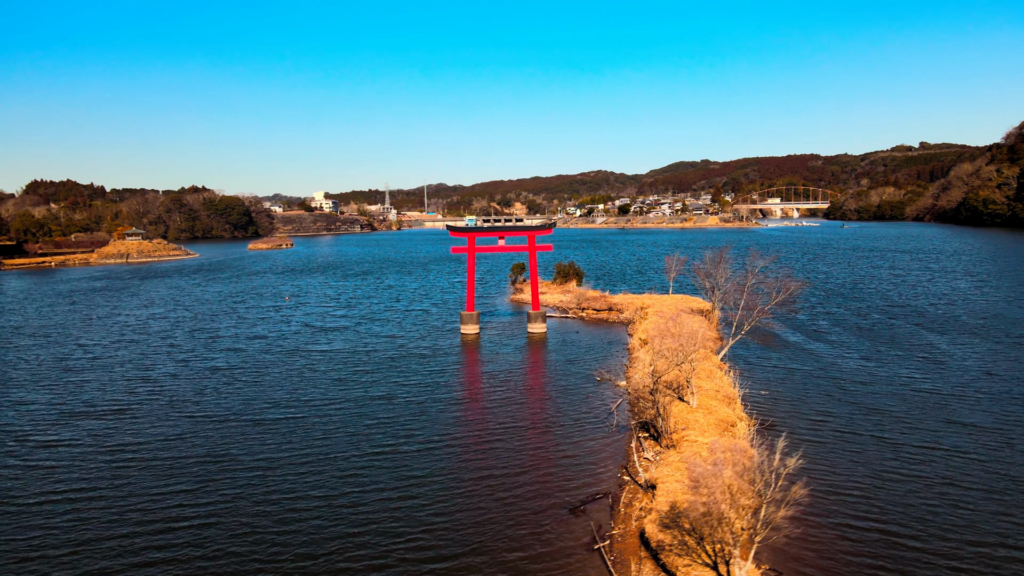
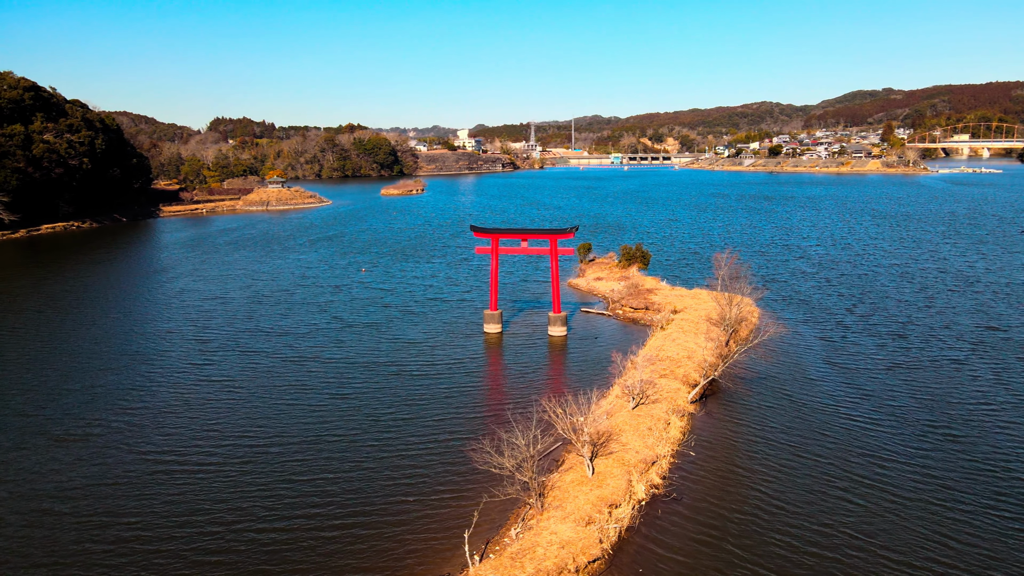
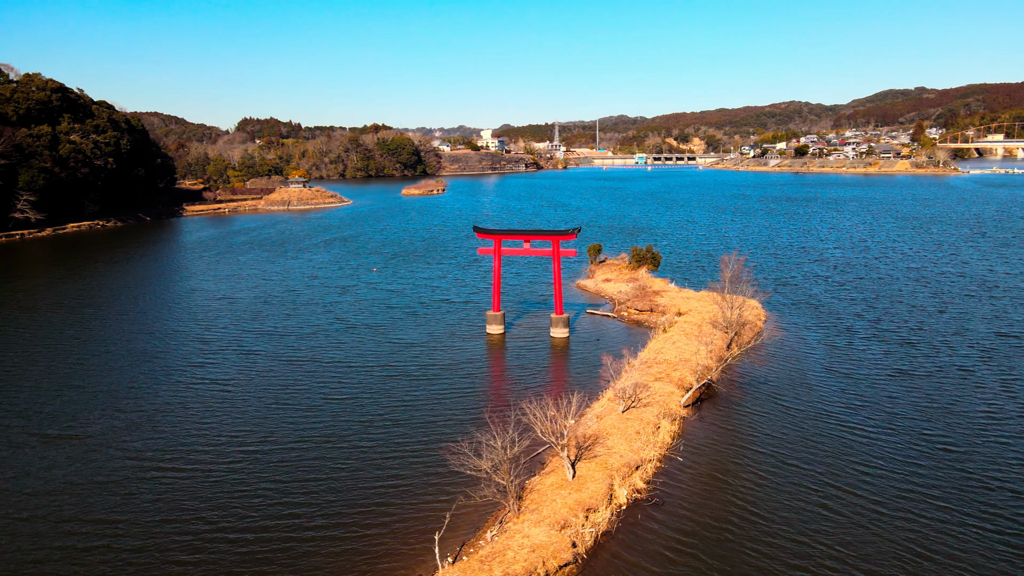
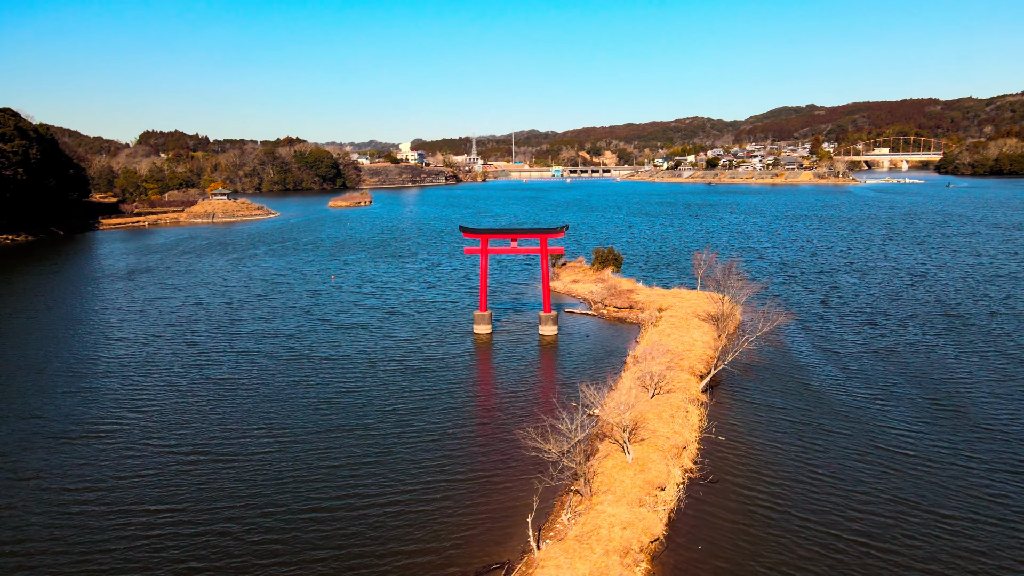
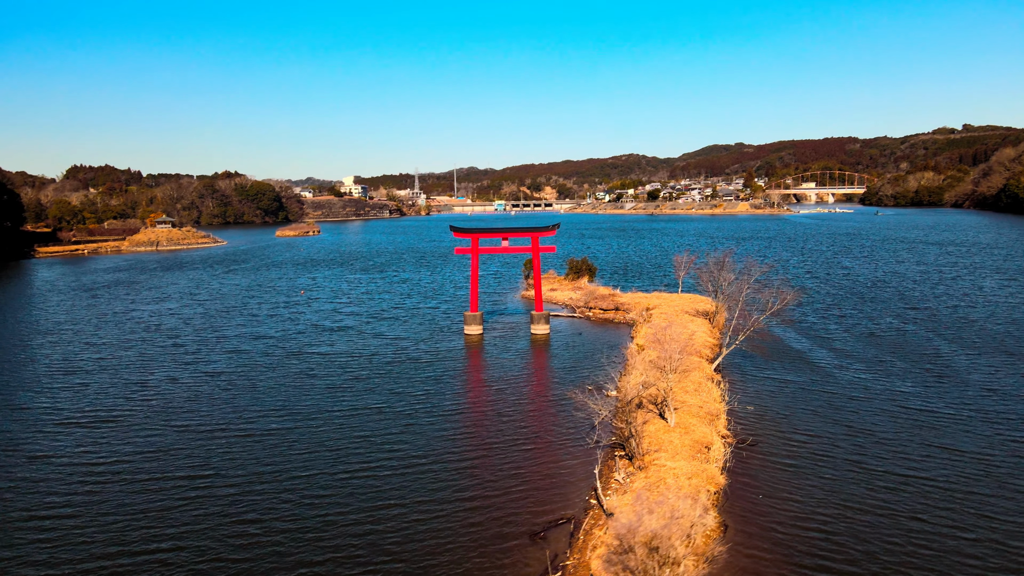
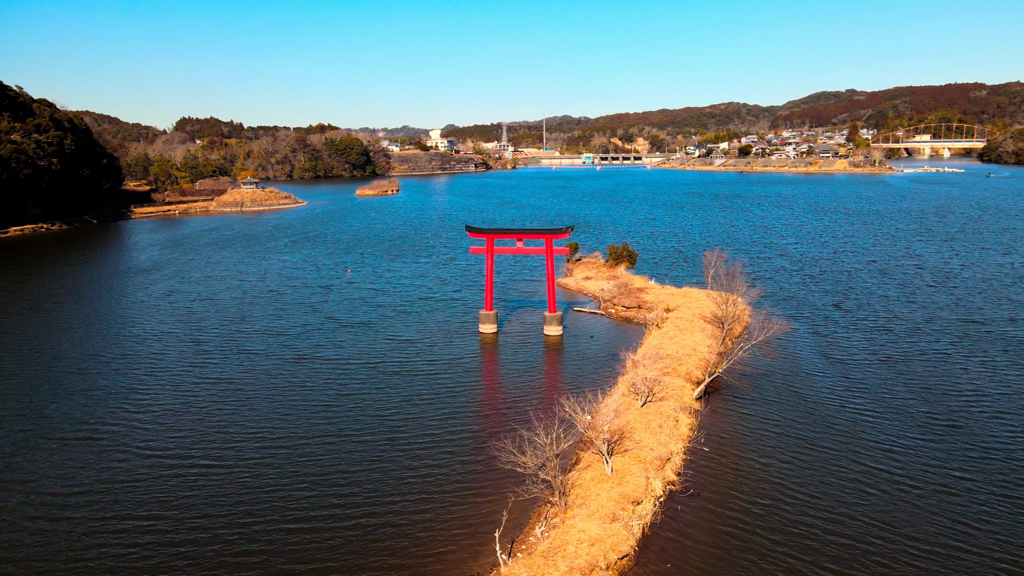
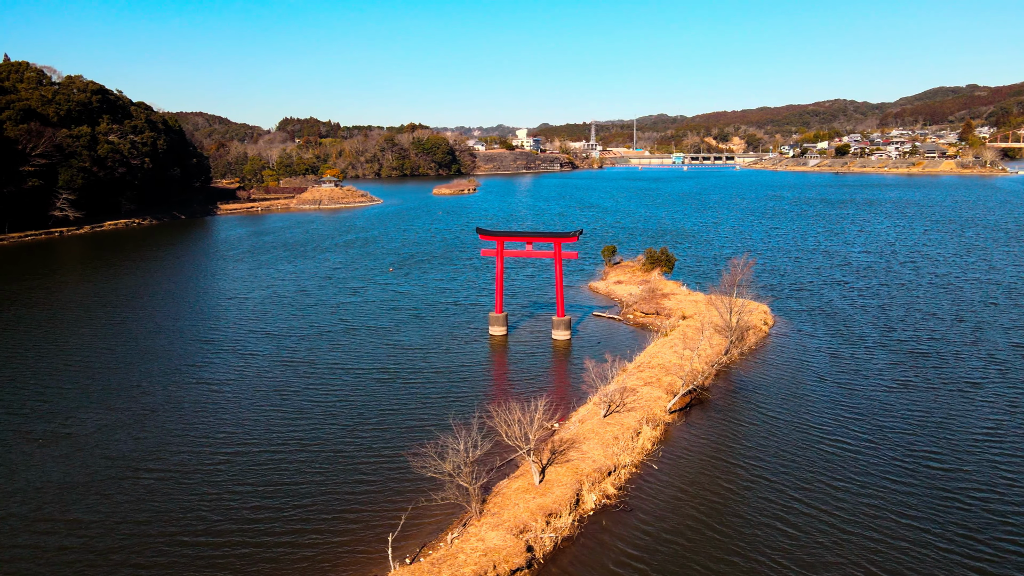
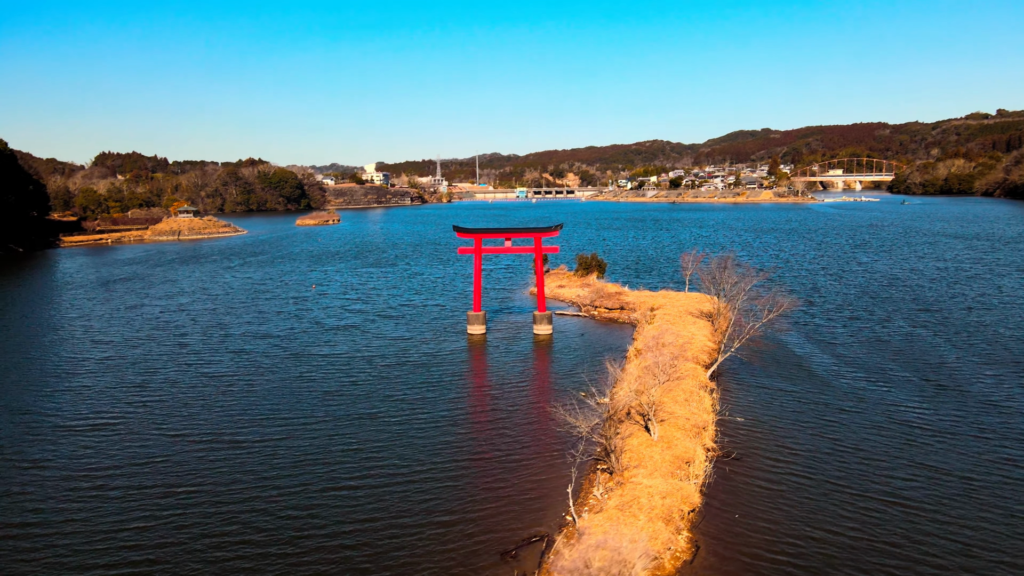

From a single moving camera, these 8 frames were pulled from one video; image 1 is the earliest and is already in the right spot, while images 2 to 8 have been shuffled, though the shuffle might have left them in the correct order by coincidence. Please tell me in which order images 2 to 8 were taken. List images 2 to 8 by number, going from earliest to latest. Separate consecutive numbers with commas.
5, 8, 4, 6, 2, 3, 7
